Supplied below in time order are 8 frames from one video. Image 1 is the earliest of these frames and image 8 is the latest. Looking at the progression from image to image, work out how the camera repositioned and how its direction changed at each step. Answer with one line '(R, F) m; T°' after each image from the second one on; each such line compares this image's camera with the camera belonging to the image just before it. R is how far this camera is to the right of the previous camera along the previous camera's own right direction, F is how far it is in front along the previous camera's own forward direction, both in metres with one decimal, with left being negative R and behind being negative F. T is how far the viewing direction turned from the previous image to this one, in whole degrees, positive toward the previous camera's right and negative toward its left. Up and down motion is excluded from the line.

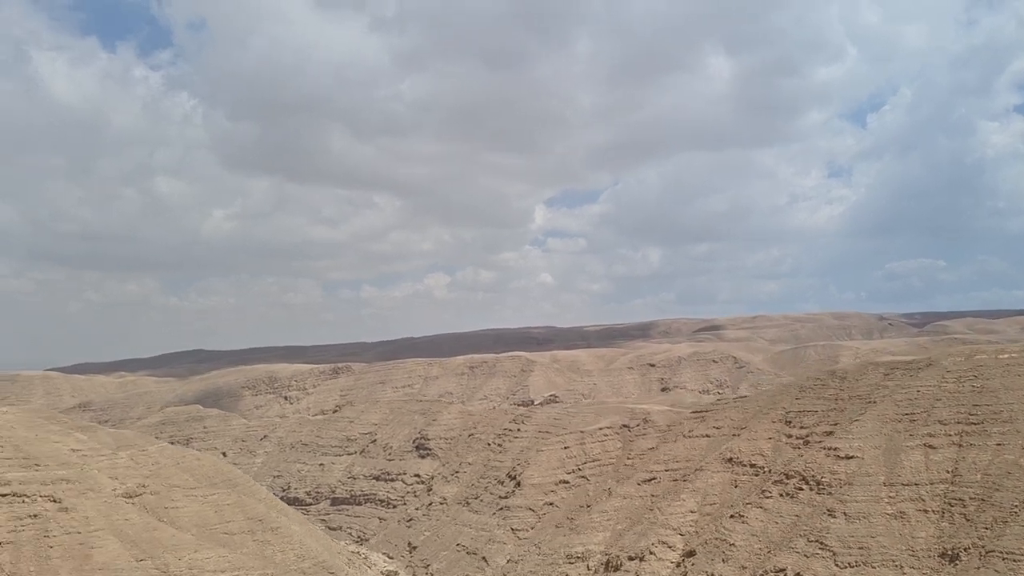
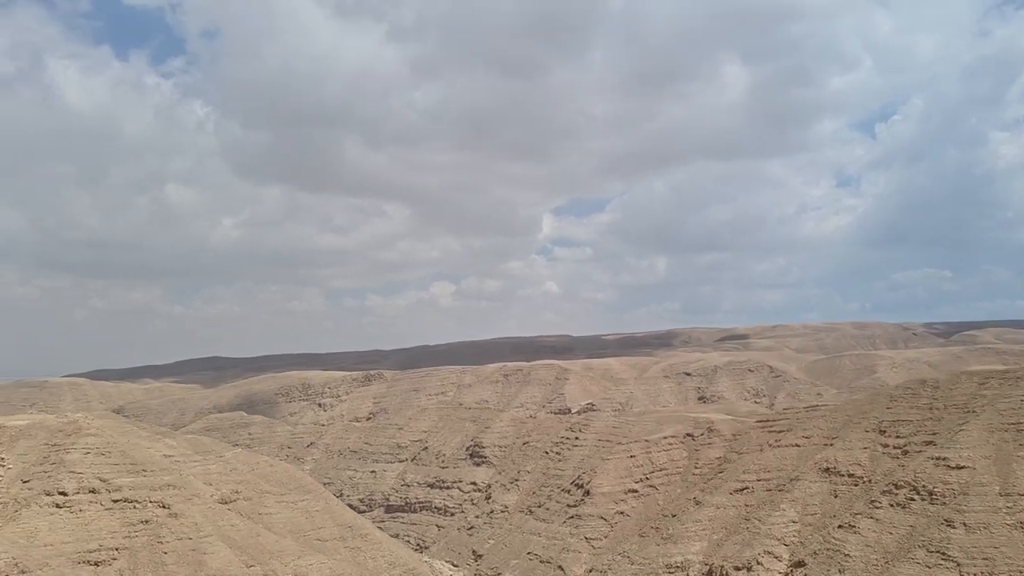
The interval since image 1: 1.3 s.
(-2.7, 0.0) m; -1°
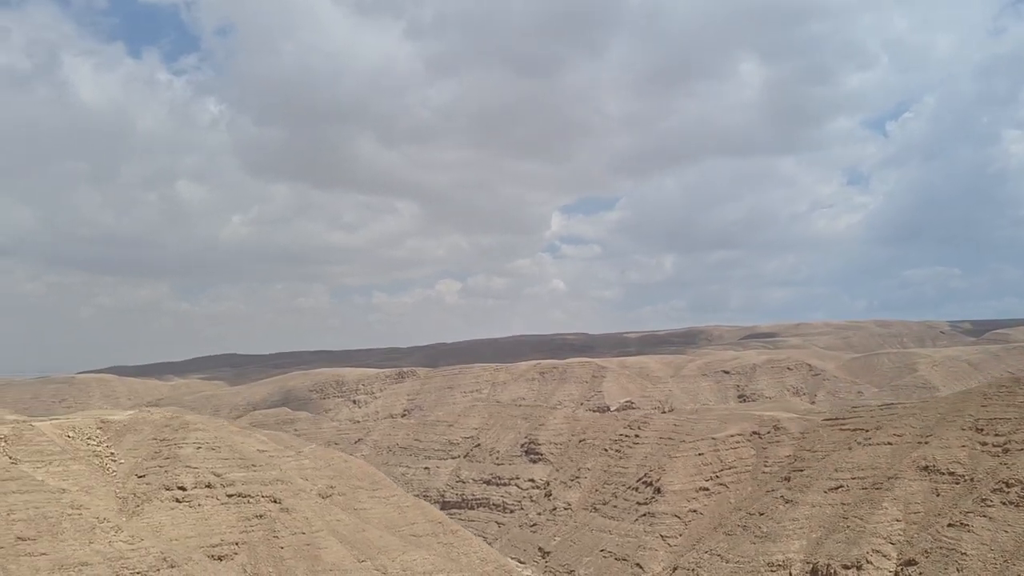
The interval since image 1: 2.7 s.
(-2.7, 0.0) m; -1°
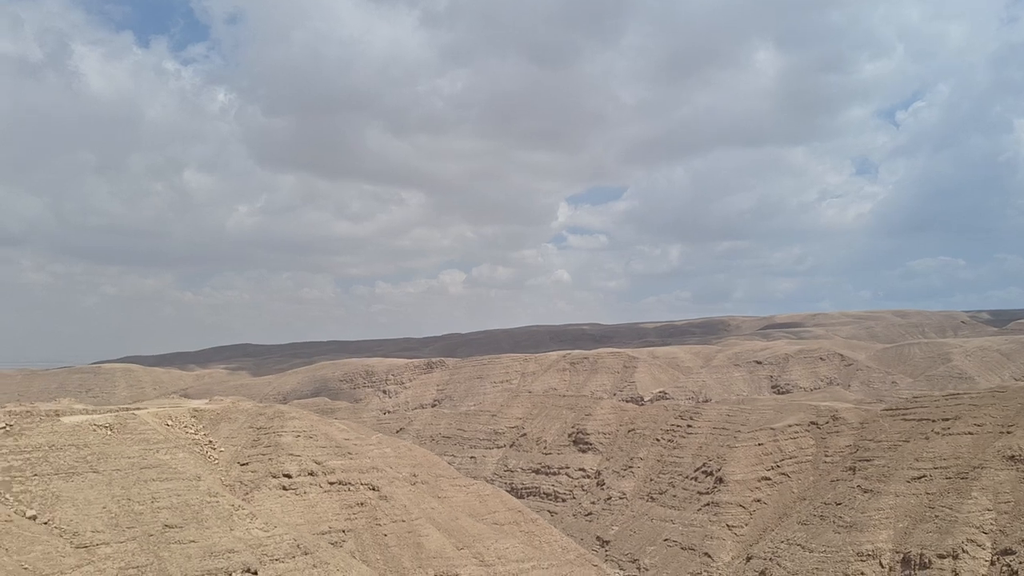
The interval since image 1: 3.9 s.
(-2.4, 0.0) m; 0°
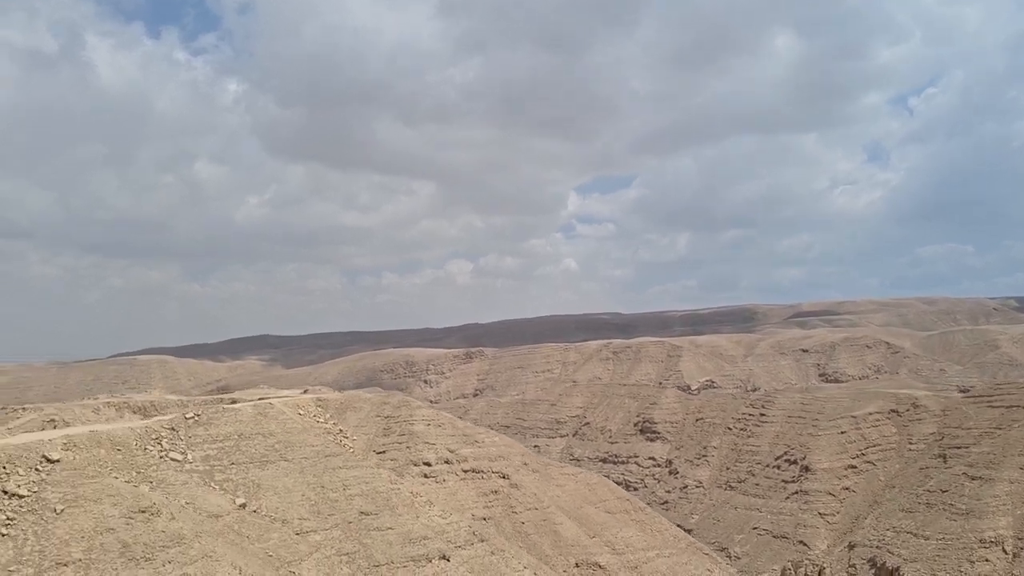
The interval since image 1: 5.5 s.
(-3.1, 0.0) m; -1°
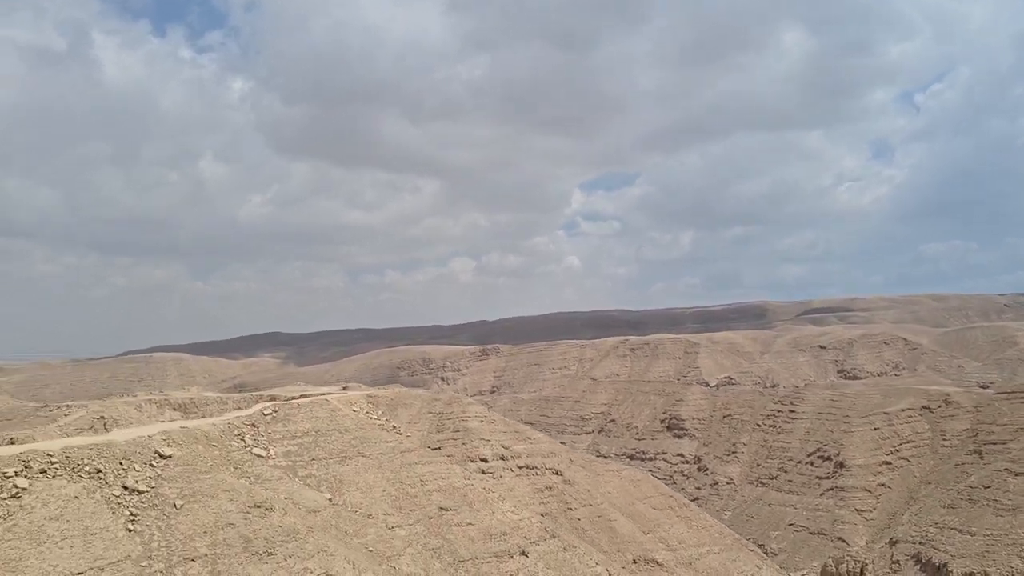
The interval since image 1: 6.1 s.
(-1.3, 0.0) m; 0°
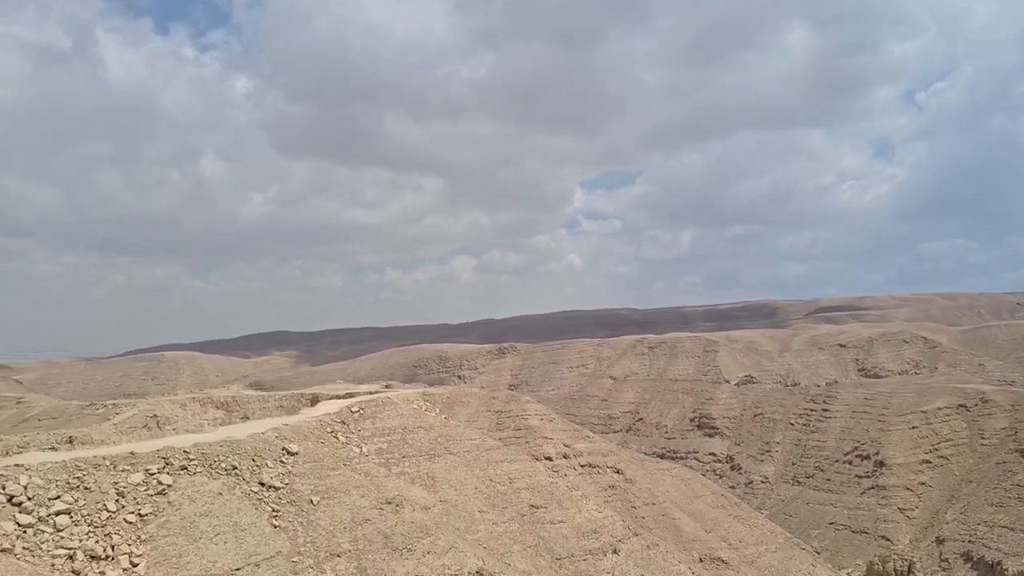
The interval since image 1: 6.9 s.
(-1.5, 0.0) m; 0°
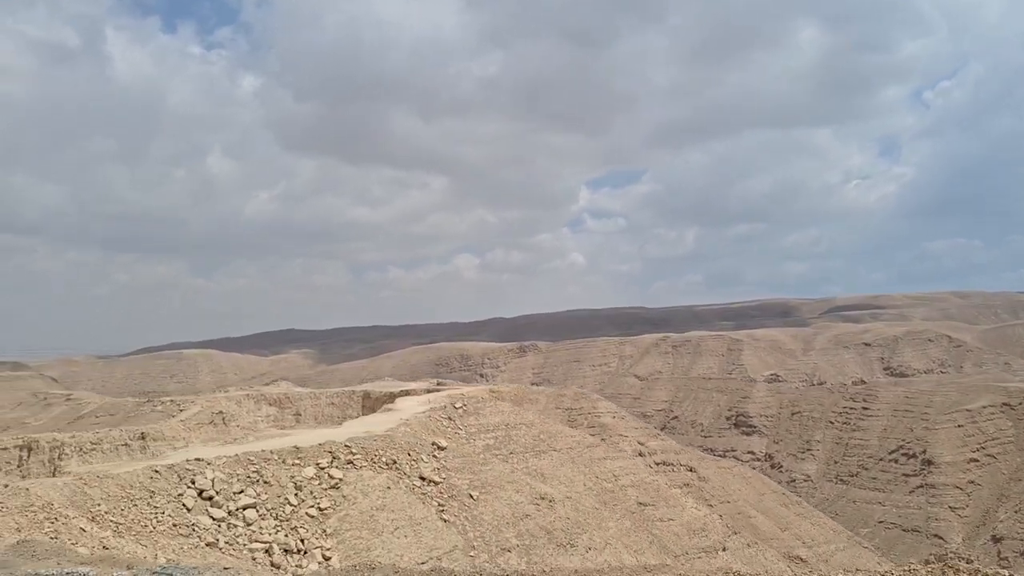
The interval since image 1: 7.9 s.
(-1.8, 0.0) m; 0°
